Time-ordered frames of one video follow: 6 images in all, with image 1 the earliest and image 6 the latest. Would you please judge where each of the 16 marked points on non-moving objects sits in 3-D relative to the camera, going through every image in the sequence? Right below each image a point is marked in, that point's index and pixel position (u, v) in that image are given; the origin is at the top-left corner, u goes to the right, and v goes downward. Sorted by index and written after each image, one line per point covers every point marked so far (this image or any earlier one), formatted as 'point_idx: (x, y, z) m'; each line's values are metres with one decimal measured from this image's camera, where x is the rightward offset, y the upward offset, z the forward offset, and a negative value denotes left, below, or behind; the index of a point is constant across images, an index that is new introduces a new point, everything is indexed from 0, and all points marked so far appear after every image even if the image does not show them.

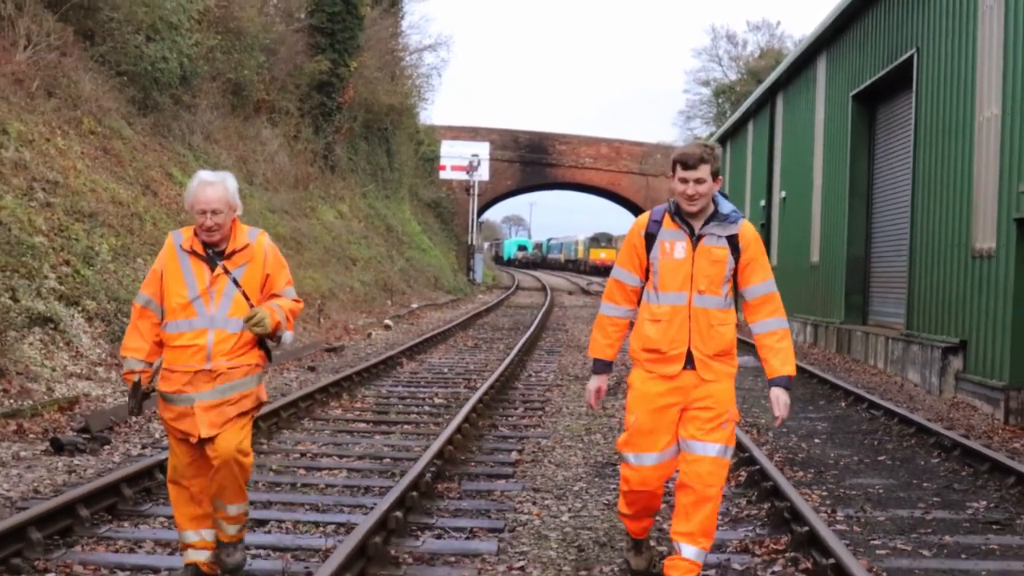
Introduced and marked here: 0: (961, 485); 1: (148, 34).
0: (+2.9, -1.3, +6.0) m
1: (-6.2, +4.4, +15.7) m
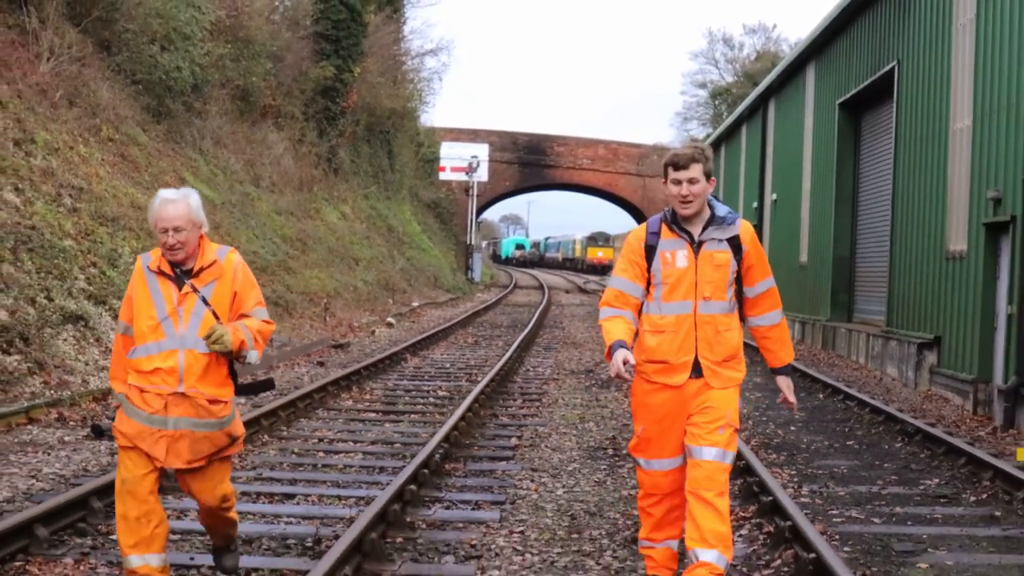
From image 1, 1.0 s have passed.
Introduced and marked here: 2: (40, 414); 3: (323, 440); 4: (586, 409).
0: (+2.9, -1.3, +6.6) m
1: (-6.3, +4.4, +16.3) m
2: (-3.6, -1.0, +7.1) m
3: (-1.5, -1.2, +7.2) m
4: (+0.7, -1.2, +9.0) m
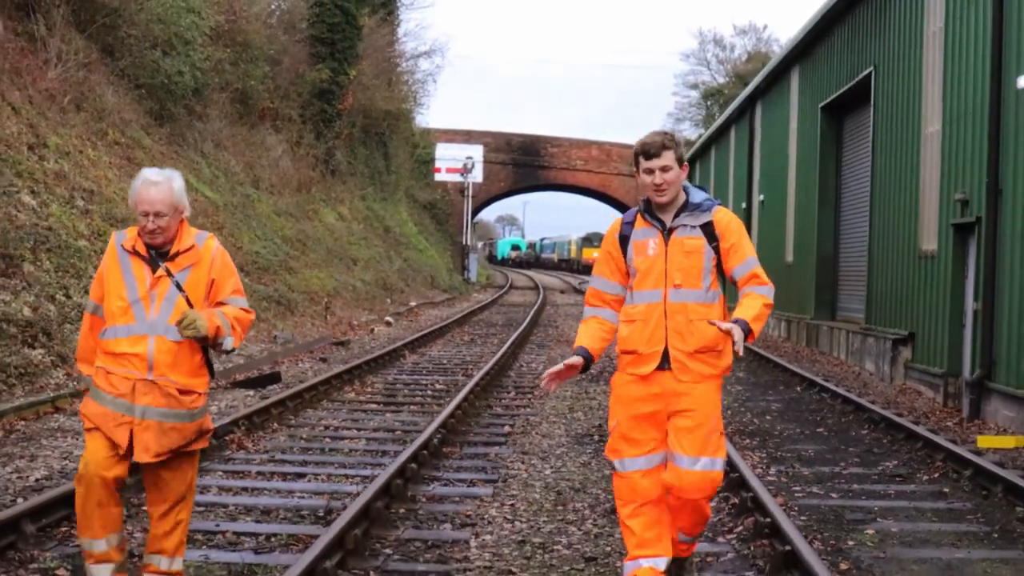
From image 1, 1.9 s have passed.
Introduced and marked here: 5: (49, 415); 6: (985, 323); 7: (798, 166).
0: (+2.9, -1.3, +7.1) m
1: (-6.4, +4.4, +16.8) m
2: (-3.7, -1.0, +7.6) m
3: (-1.5, -1.2, +7.7) m
4: (+0.7, -1.2, +9.5) m
5: (-3.7, -1.0, +7.3) m
6: (+5.0, -0.4, +9.6) m
7: (+5.6, +2.4, +17.8) m
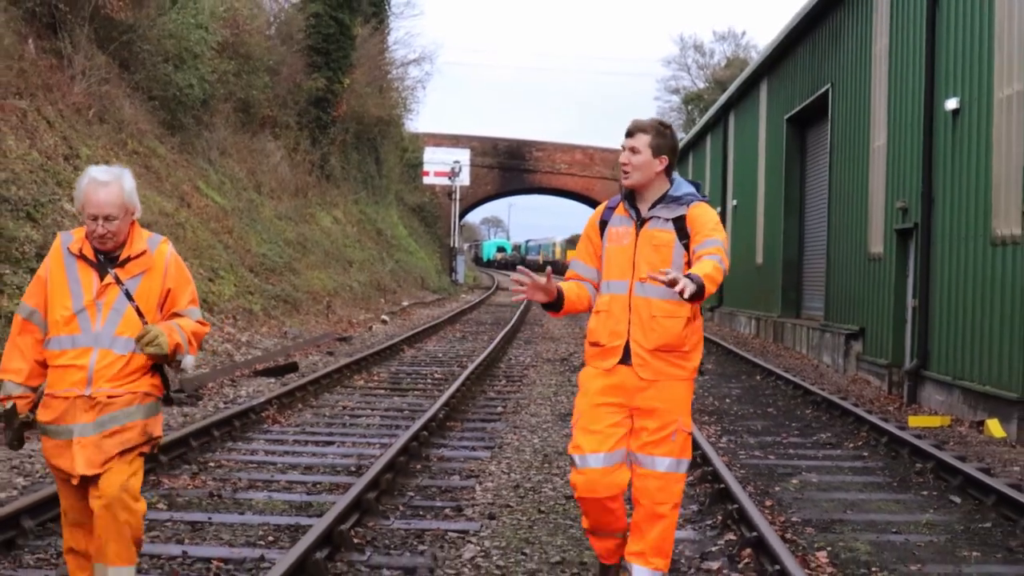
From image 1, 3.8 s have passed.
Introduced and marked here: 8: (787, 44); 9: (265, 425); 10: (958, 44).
0: (+2.8, -1.2, +8.4) m
1: (-6.6, +4.4, +17.9) m
2: (-3.8, -0.9, +8.7) m
3: (-1.6, -1.2, +8.9) m
4: (+0.6, -1.2, +10.7) m
5: (-3.7, -1.0, +8.4) m
6: (+4.9, -0.4, +10.8) m
7: (+5.3, +2.4, +19.1) m
8: (+5.2, +4.5, +17.2) m
9: (-2.1, -1.2, +7.9) m
10: (+4.9, +2.6, +9.8) m
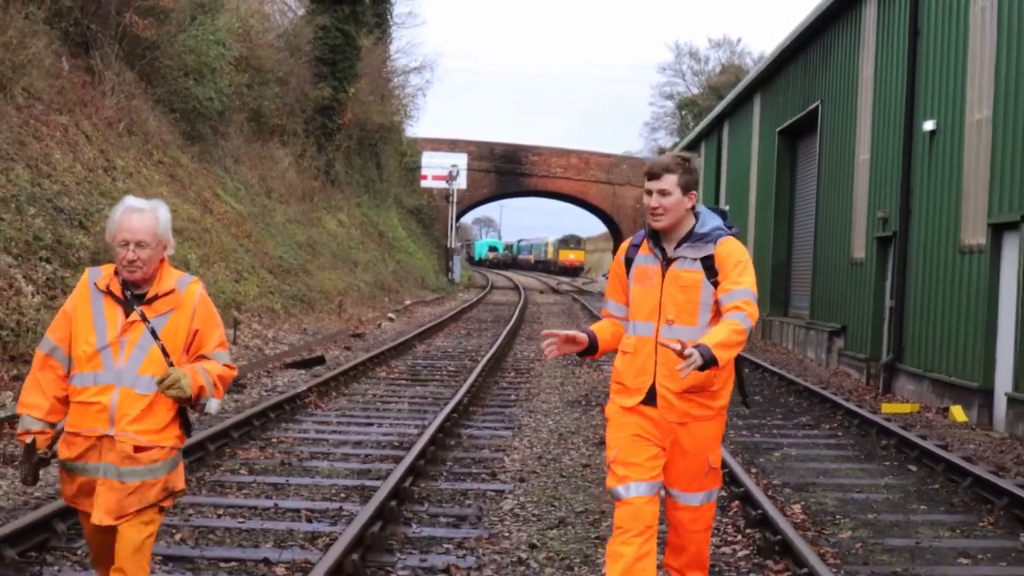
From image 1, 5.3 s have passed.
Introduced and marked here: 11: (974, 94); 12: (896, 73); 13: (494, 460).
0: (+2.9, -1.2, +9.4) m
1: (-6.6, +4.4, +18.8) m
2: (-3.6, -0.9, +9.7) m
3: (-1.5, -1.2, +9.8) m
4: (+0.7, -1.2, +11.7) m
5: (-3.6, -1.0, +9.3) m
6: (+5.0, -0.4, +11.9) m
7: (+5.4, +2.4, +20.1) m
8: (+5.2, +4.5, +18.2) m
9: (-2.0, -1.2, +8.8) m
10: (+5.0, +2.6, +10.8) m
11: (+4.9, +2.1, +9.7) m
12: (+5.1, +2.9, +12.4) m
13: (-0.1, -1.3, +6.8) m
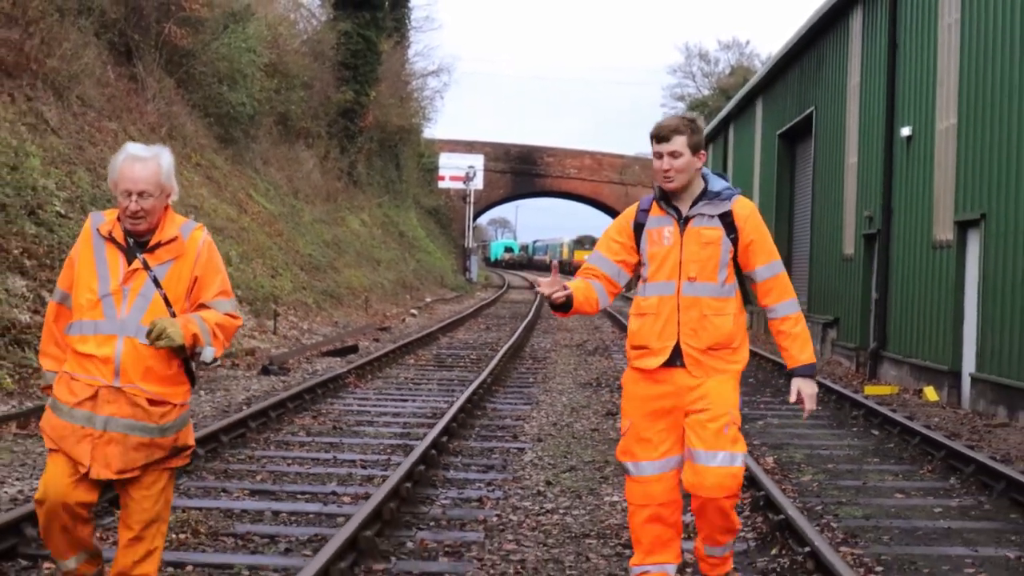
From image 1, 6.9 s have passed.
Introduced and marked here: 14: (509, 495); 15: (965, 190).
0: (+3.1, -1.2, +10.4) m
1: (-6.2, +4.5, +20.0) m
2: (-3.4, -0.9, +10.8) m
3: (-1.3, -1.1, +10.9) m
4: (+0.9, -1.1, +12.8) m
5: (-3.4, -0.9, +10.5) m
6: (+5.2, -0.3, +12.9) m
7: (+5.7, +2.4, +21.1) m
8: (+5.6, +4.6, +19.2) m
9: (-1.8, -1.1, +10.0) m
10: (+5.2, +2.7, +11.8) m
11: (+5.1, +2.2, +10.7) m
12: (+5.4, +3.0, +13.4) m
13: (0.0, -1.2, +7.9) m
14: (0.0, -1.3, +5.6) m
15: (+5.0, +1.1, +10.0) m
